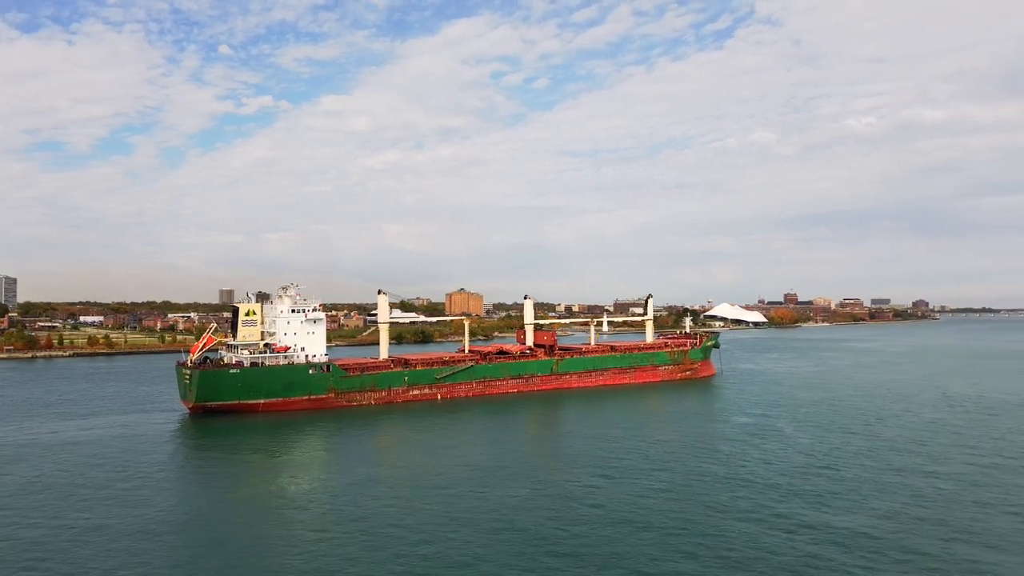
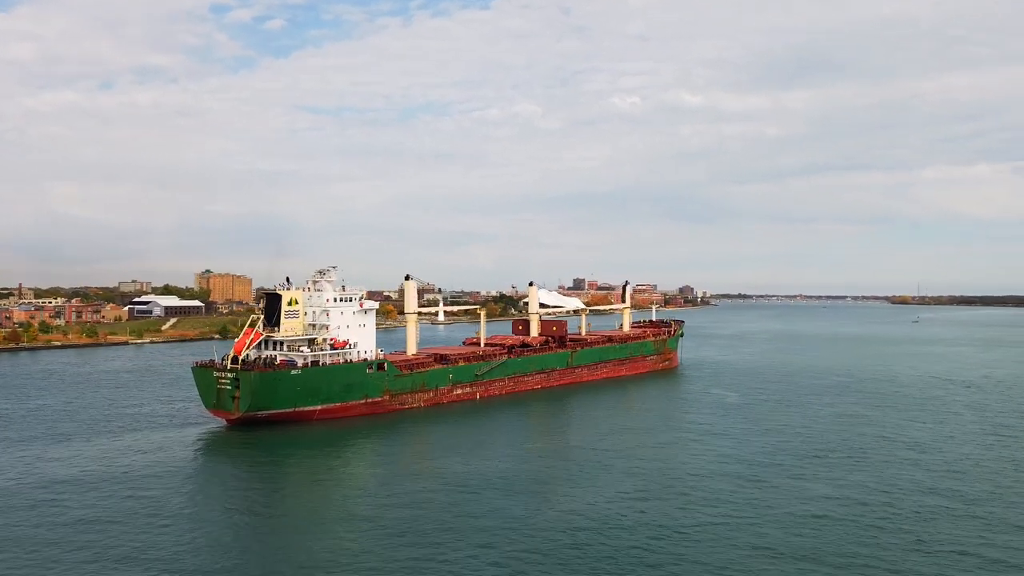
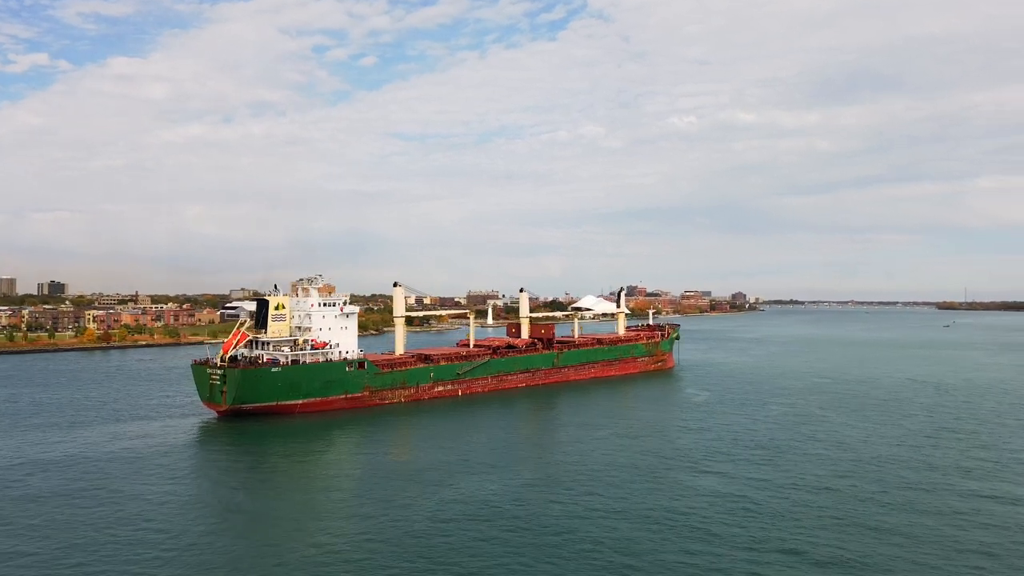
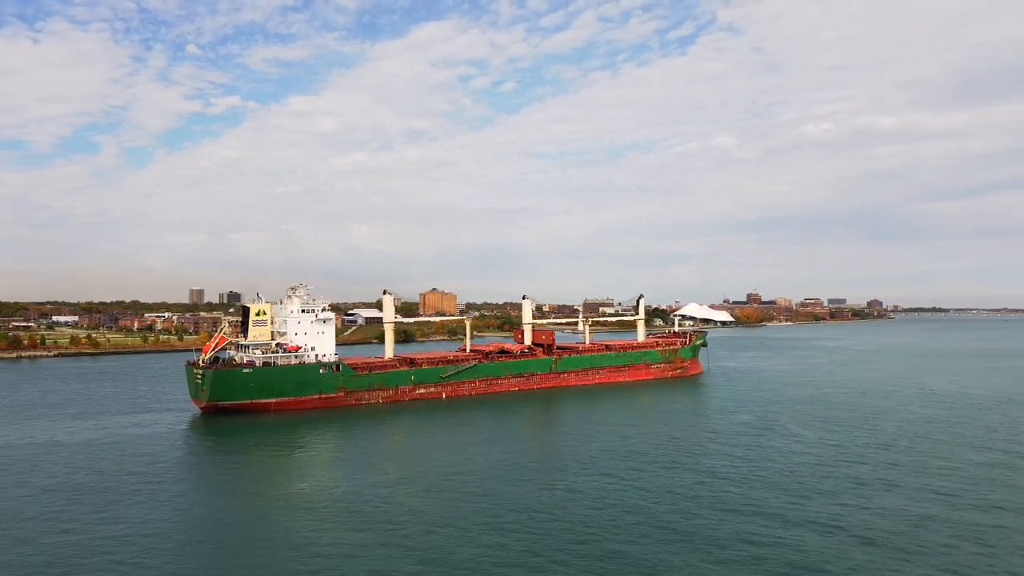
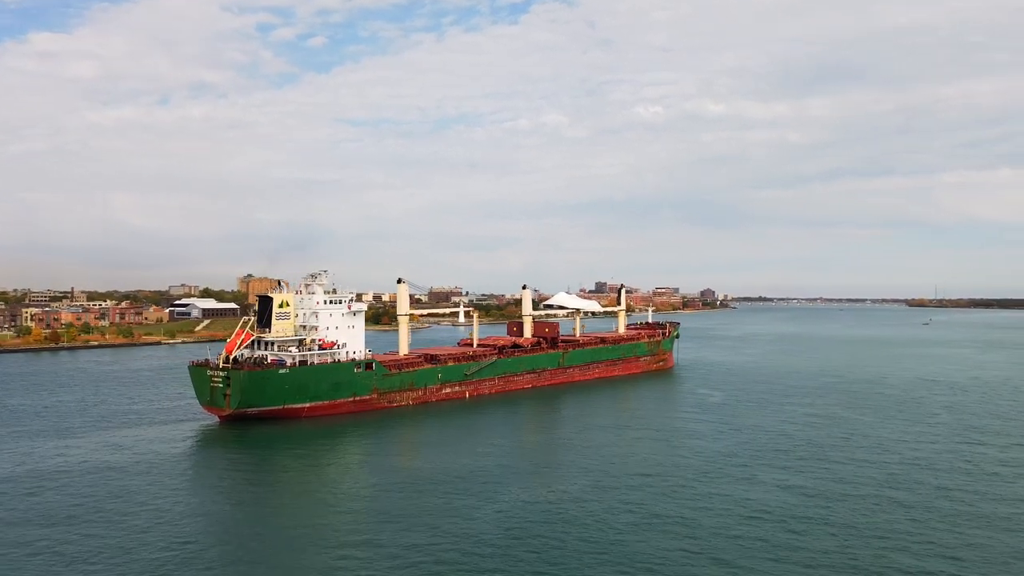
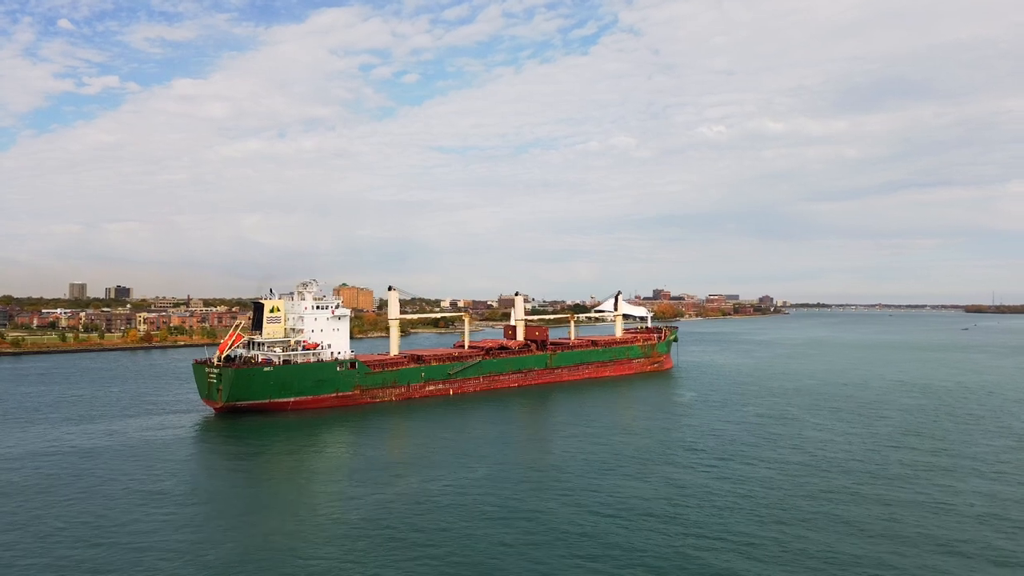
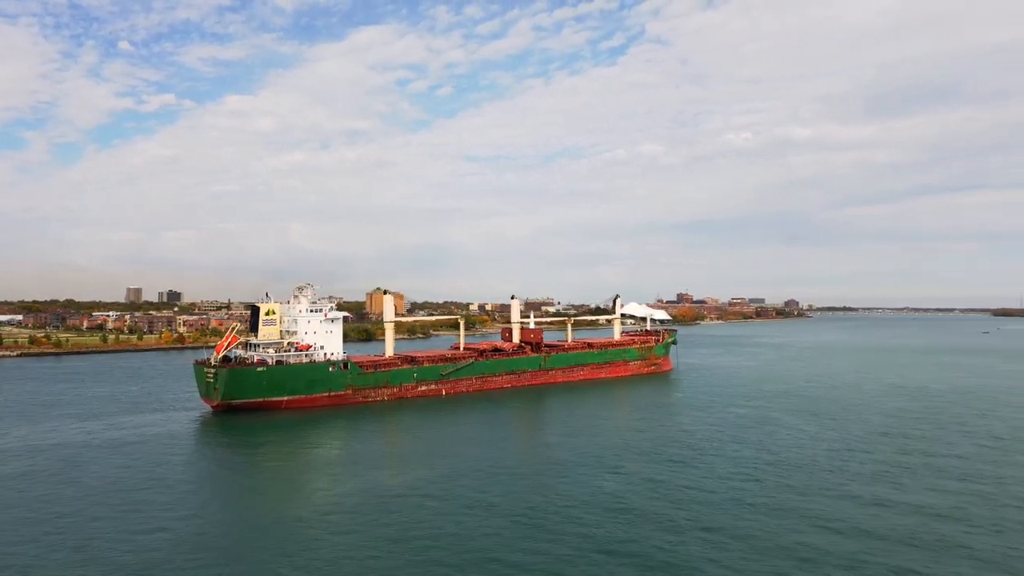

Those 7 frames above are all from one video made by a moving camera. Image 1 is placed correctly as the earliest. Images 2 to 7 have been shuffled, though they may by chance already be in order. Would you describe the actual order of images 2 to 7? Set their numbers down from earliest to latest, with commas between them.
4, 7, 6, 3, 5, 2
